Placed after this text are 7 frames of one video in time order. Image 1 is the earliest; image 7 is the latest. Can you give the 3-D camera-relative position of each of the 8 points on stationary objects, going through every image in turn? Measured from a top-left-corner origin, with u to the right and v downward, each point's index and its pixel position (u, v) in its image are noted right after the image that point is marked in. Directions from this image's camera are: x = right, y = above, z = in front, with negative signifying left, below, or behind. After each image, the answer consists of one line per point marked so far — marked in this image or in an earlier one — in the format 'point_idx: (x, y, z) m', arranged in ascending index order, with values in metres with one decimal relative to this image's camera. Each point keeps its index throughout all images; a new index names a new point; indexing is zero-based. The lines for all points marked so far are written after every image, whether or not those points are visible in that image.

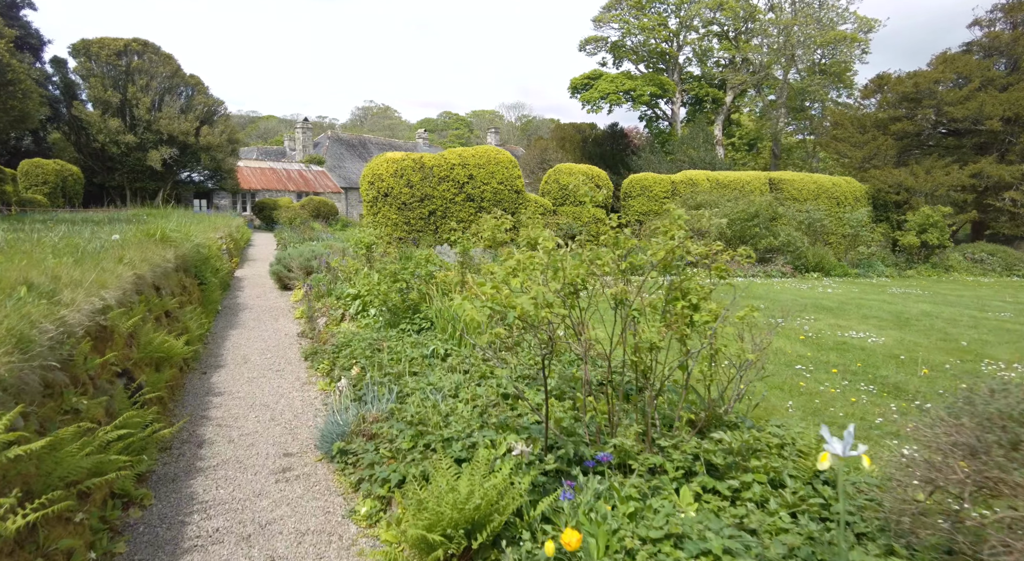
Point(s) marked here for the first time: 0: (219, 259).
0: (-4.8, +0.3, +9.6) m
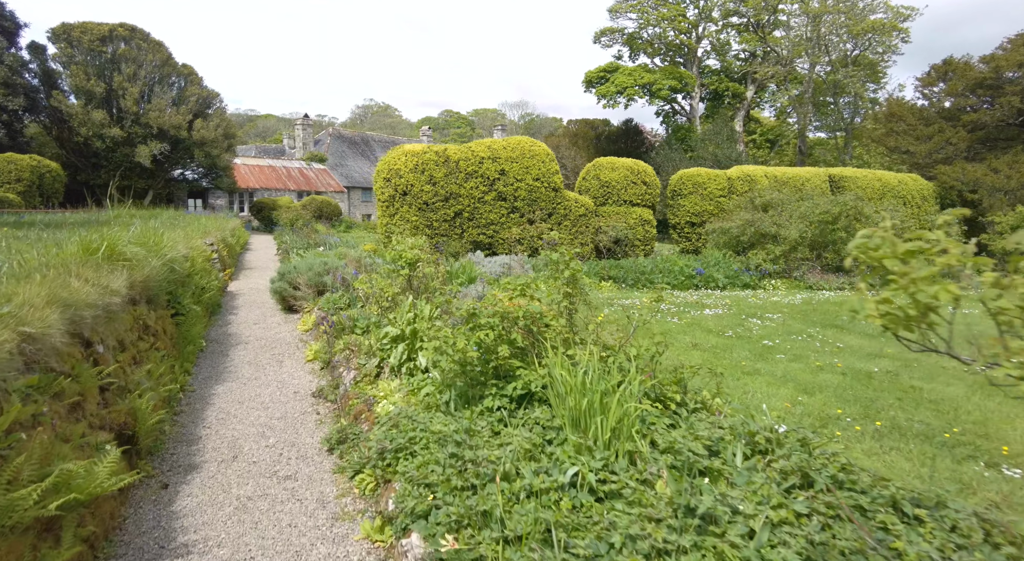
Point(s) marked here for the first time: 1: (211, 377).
0: (-3.9, +0.1, +7.6) m
1: (-2.5, -0.8, +4.9) m
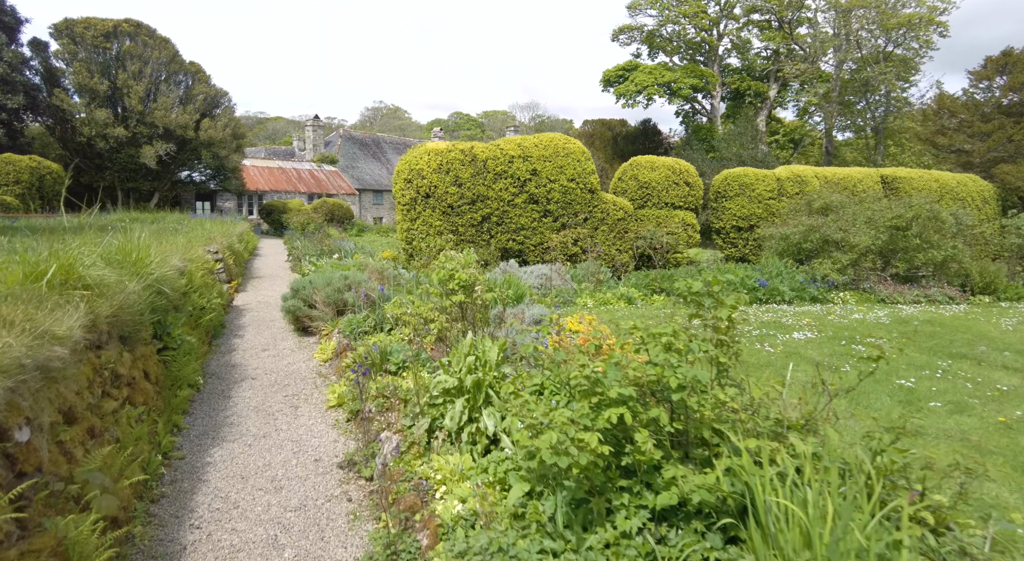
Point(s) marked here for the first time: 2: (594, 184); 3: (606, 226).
0: (-3.4, -0.1, +6.5) m
1: (-2.0, -1.0, +3.8) m
2: (+1.6, +1.9, +11.9) m
3: (+1.9, +1.1, +12.1) m
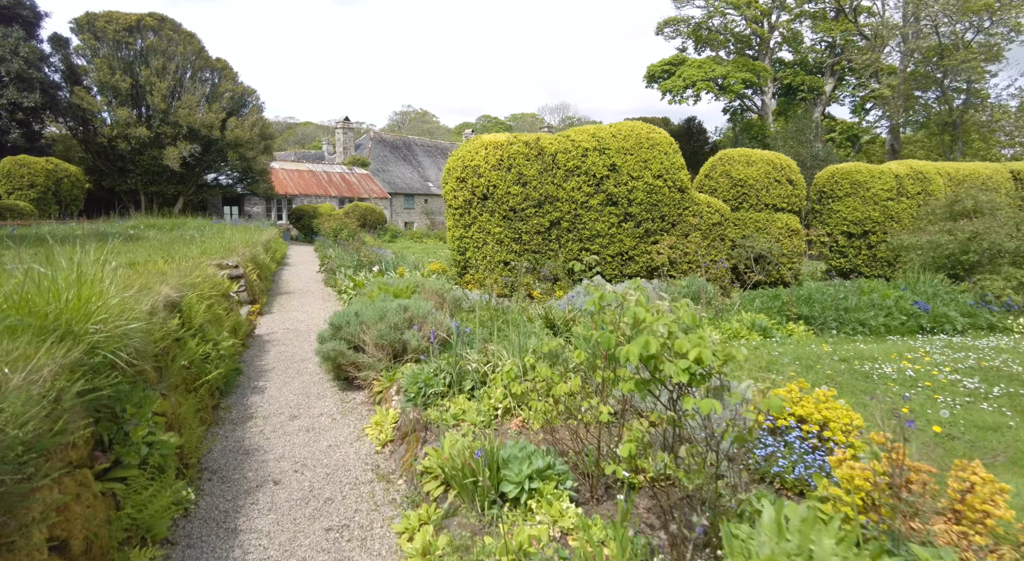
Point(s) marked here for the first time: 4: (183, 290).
0: (-2.4, -0.4, +4.7) m
1: (-1.1, -1.2, +1.9) m
2: (+2.9, +1.6, +9.9) m
3: (+3.1, +0.8, +10.1) m
4: (-2.4, -0.1, +4.4) m
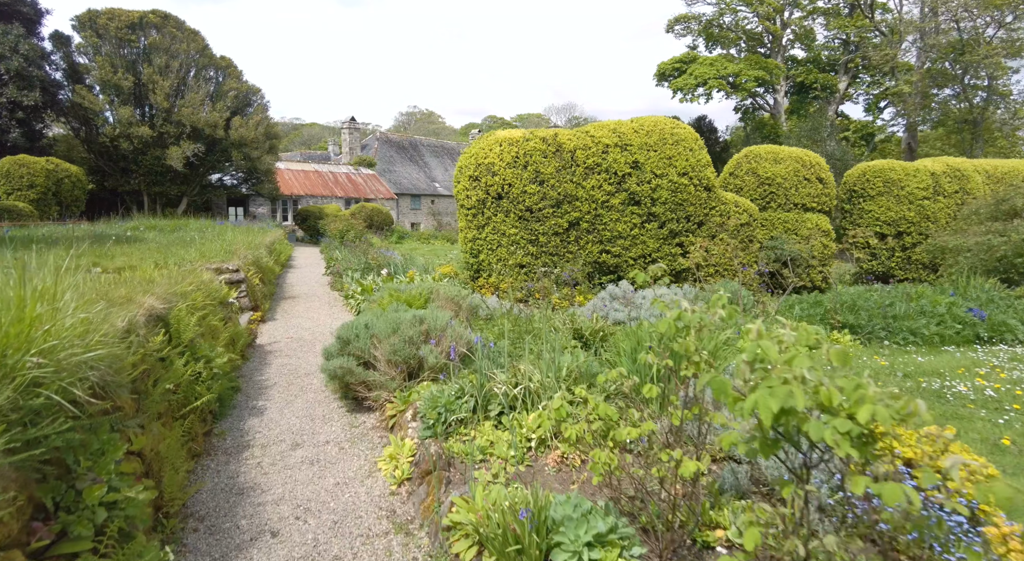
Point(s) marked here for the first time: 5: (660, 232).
0: (-2.2, -0.4, +4.2) m
1: (-0.9, -1.3, +1.4) m
2: (+3.1, +1.6, +9.4) m
3: (+3.4, +0.7, +9.5) m
4: (-2.2, -0.1, +3.8) m
5: (+2.3, +0.7, +9.1) m
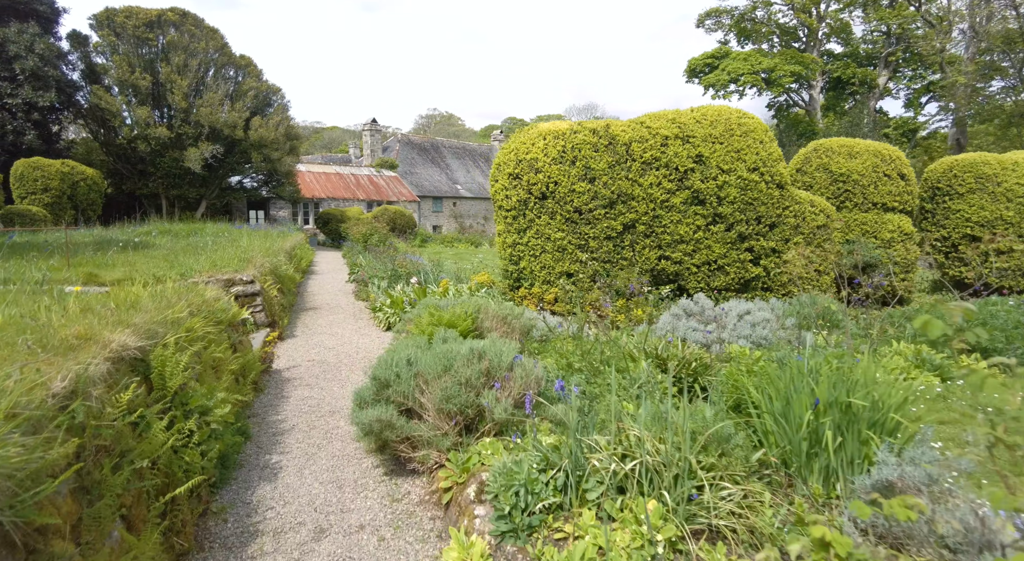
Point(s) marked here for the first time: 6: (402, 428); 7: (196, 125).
0: (-1.7, -0.5, +3.2) m
1: (-0.5, -1.4, +0.4) m
2: (+3.7, +1.4, +8.2) m
3: (+4.0, +0.6, +8.4) m
4: (-1.7, -0.3, +2.9) m
5: (+2.9, +0.6, +8.0) m
6: (-0.6, -0.8, +3.2) m
7: (-10.4, +5.1, +19.6) m
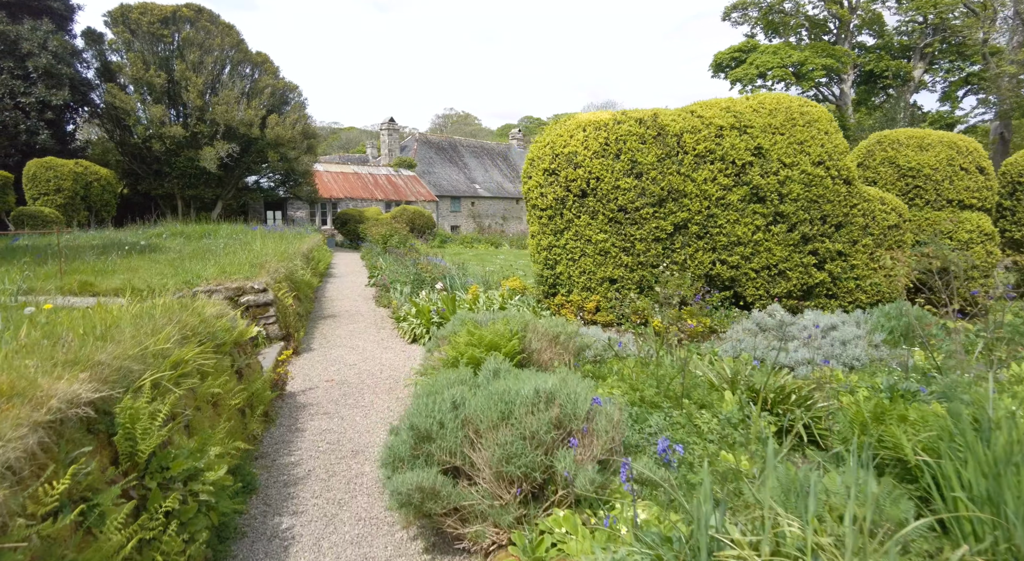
0: (-1.4, -0.6, +2.5) m
1: (-0.3, -1.5, -0.3) m
2: (+4.2, +1.4, +7.4) m
3: (+4.5, +0.5, +7.5) m
4: (-1.4, -0.3, +2.2) m
5: (+3.4, +0.5, +7.2) m
6: (-0.3, -0.9, +2.4) m
7: (-9.6, +5.0, +19.1) m
